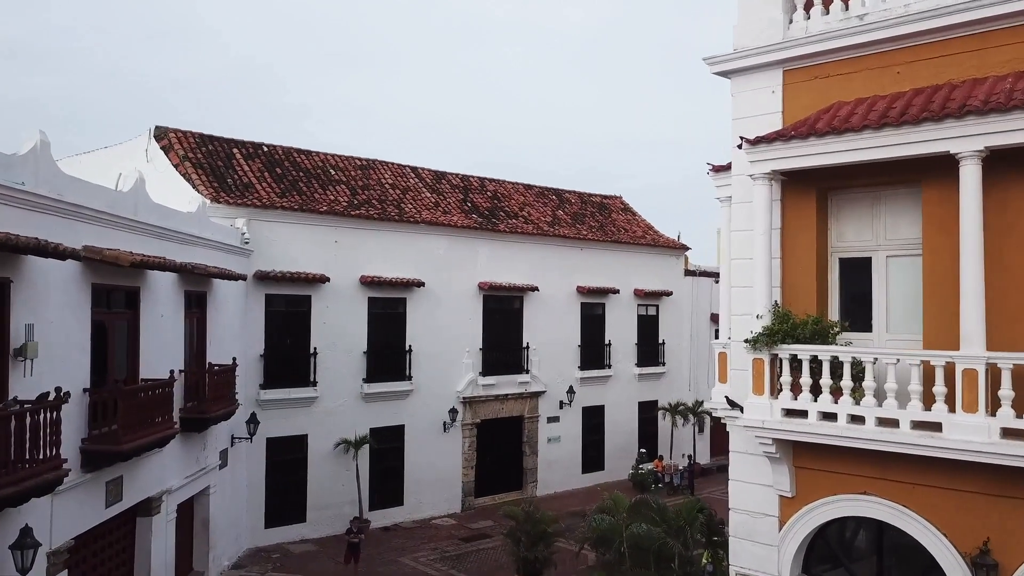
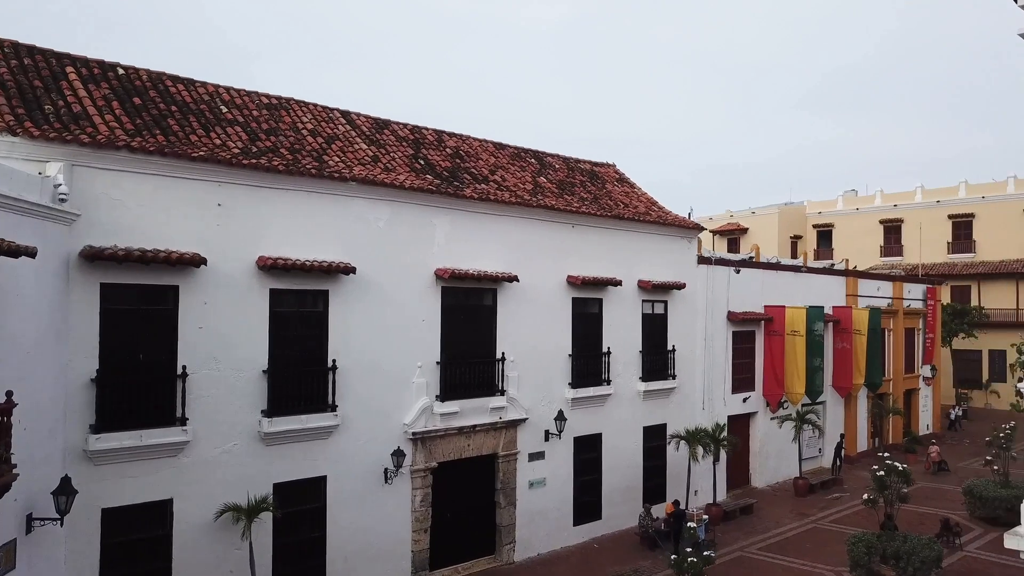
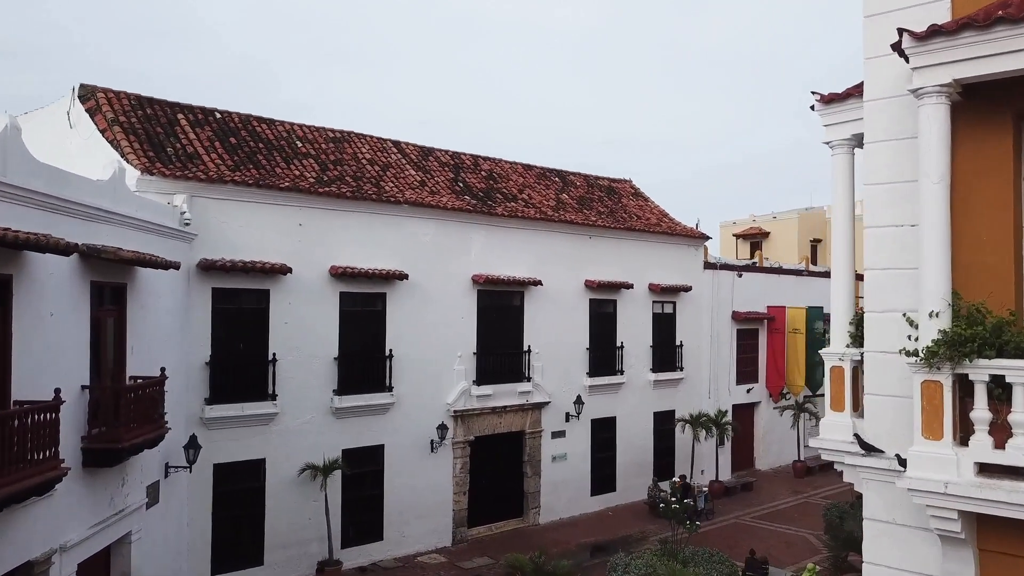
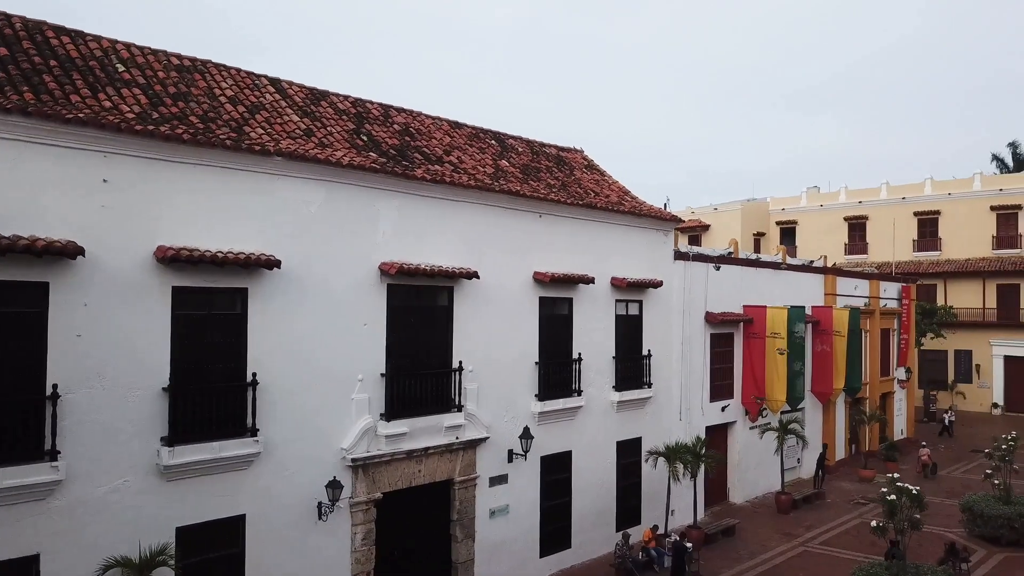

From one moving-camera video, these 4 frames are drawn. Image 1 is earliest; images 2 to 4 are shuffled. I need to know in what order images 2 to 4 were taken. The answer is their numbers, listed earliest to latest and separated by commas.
3, 2, 4
